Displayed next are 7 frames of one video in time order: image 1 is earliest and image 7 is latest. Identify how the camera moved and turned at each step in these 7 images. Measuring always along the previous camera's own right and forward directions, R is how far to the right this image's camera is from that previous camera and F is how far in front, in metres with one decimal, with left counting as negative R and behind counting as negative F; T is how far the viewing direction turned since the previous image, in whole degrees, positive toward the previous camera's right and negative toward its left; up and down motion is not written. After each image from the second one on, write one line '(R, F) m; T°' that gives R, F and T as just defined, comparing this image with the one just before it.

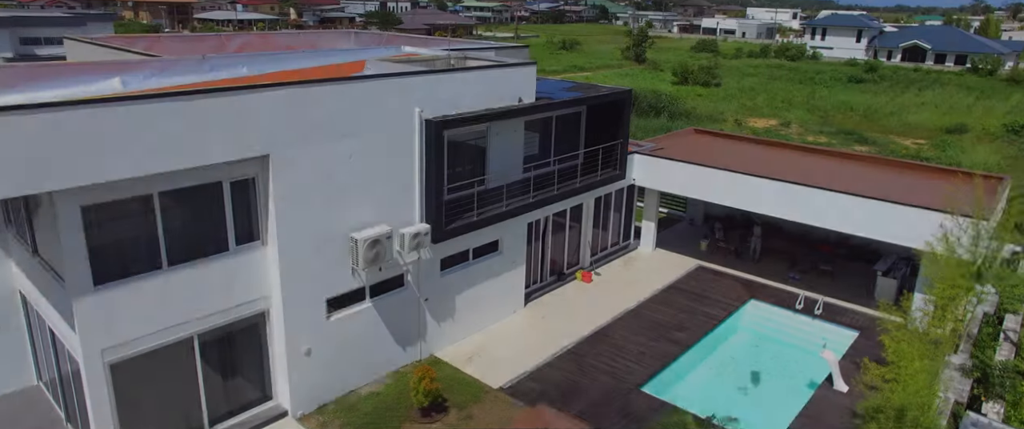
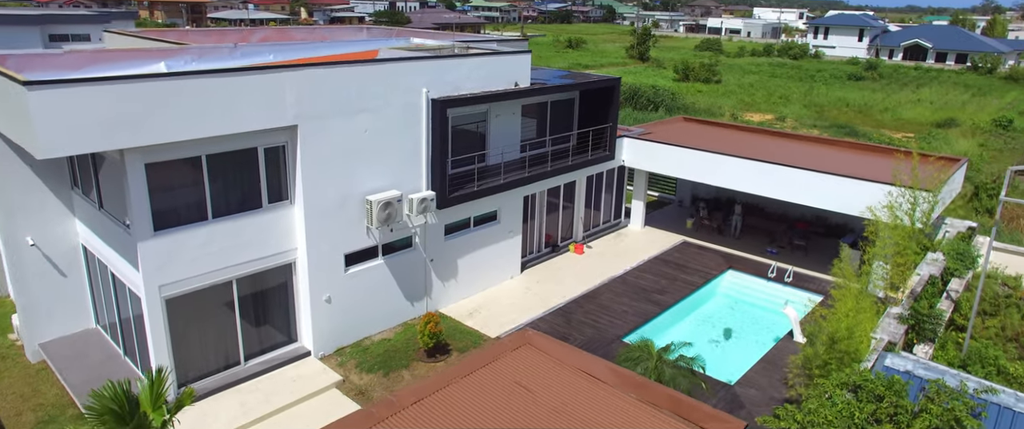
(+0.3, -1.6) m; -1°
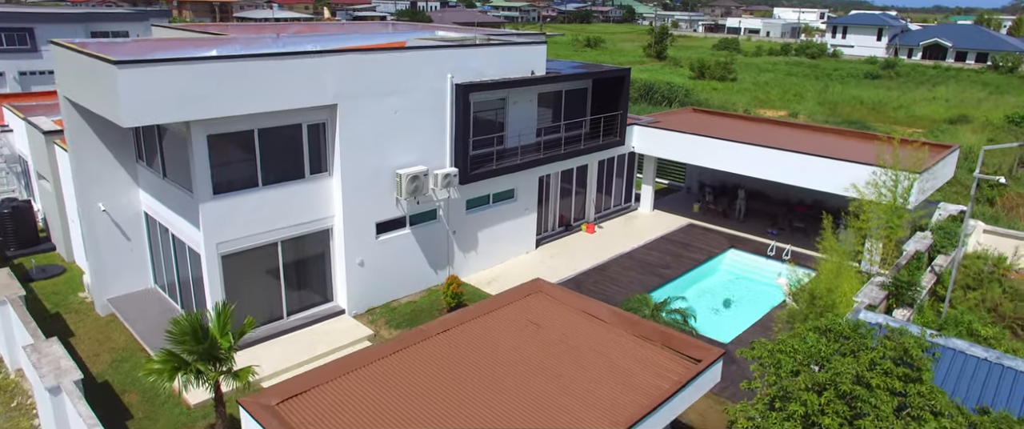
(+0.1, -1.3) m; -2°
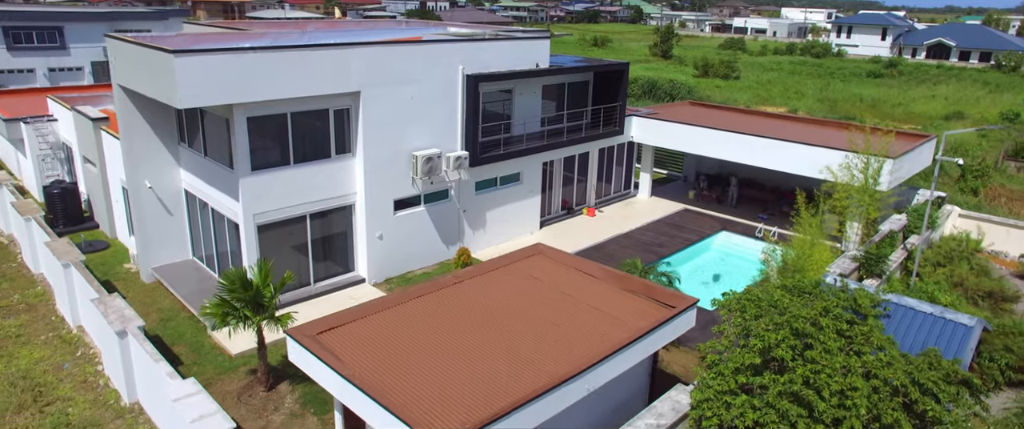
(+0.1, -1.4) m; -1°
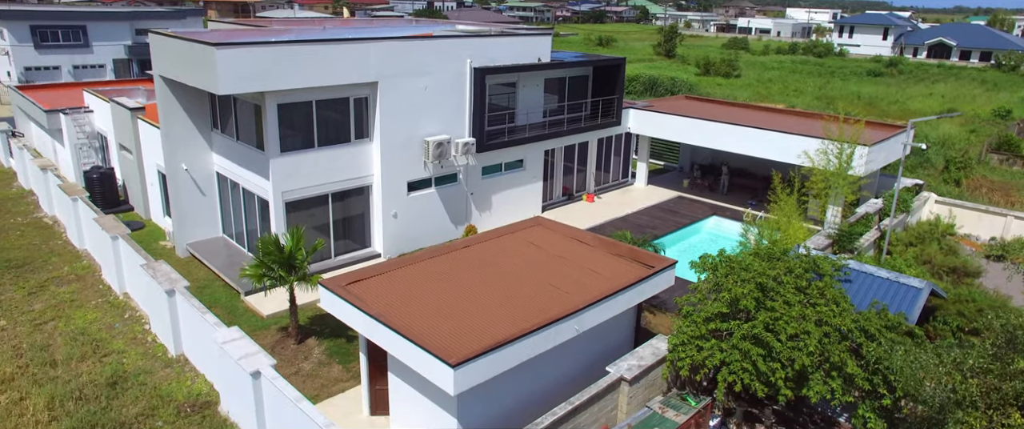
(+0.1, -1.4) m; -1°
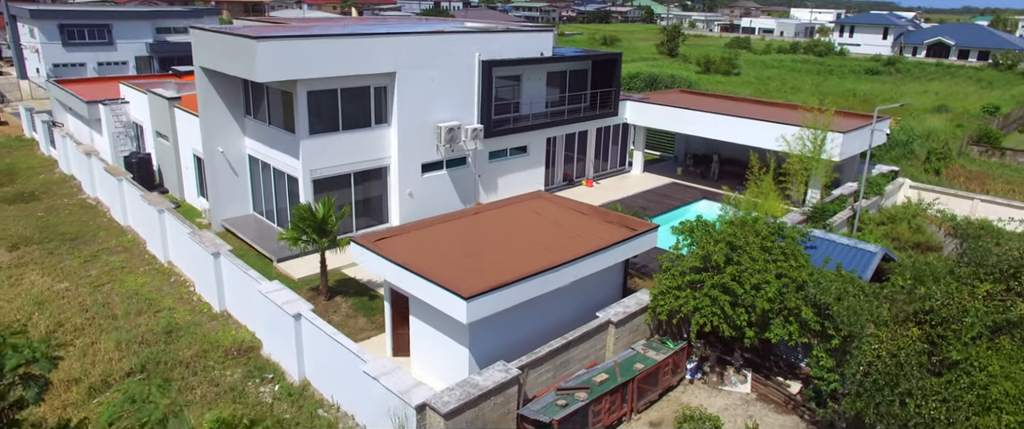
(0.0, -1.7) m; 0°
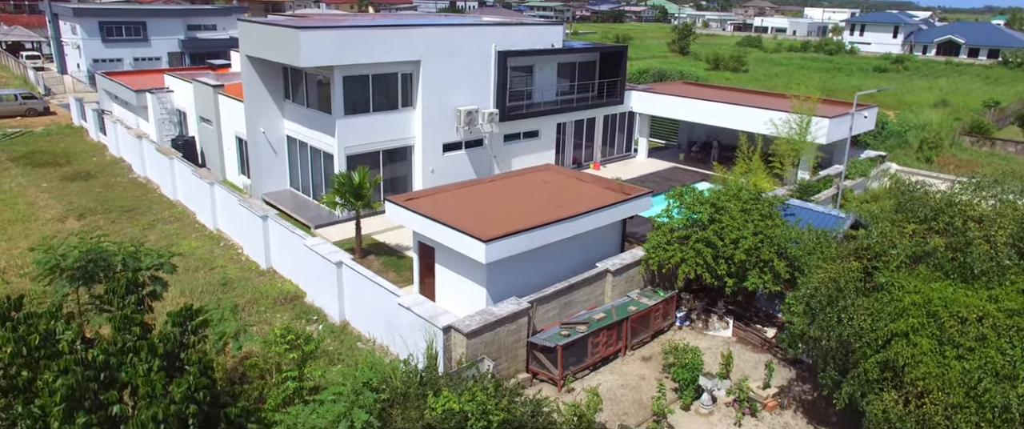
(0.0, -1.9) m; -1°
